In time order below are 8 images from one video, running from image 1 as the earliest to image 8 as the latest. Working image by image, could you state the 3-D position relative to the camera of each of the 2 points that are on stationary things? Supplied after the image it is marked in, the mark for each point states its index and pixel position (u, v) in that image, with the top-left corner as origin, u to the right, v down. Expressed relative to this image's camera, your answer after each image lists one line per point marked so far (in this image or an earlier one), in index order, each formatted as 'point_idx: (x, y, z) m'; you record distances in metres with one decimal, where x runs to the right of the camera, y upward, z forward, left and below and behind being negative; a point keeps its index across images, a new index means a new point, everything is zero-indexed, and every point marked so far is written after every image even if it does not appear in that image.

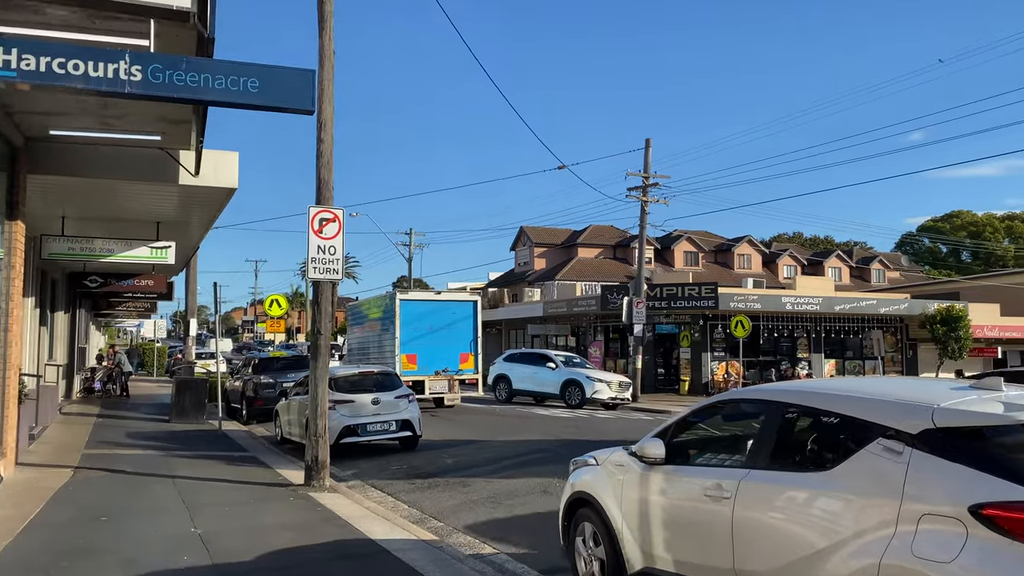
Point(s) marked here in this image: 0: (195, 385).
0: (-6.8, -2.1, +18.1) m
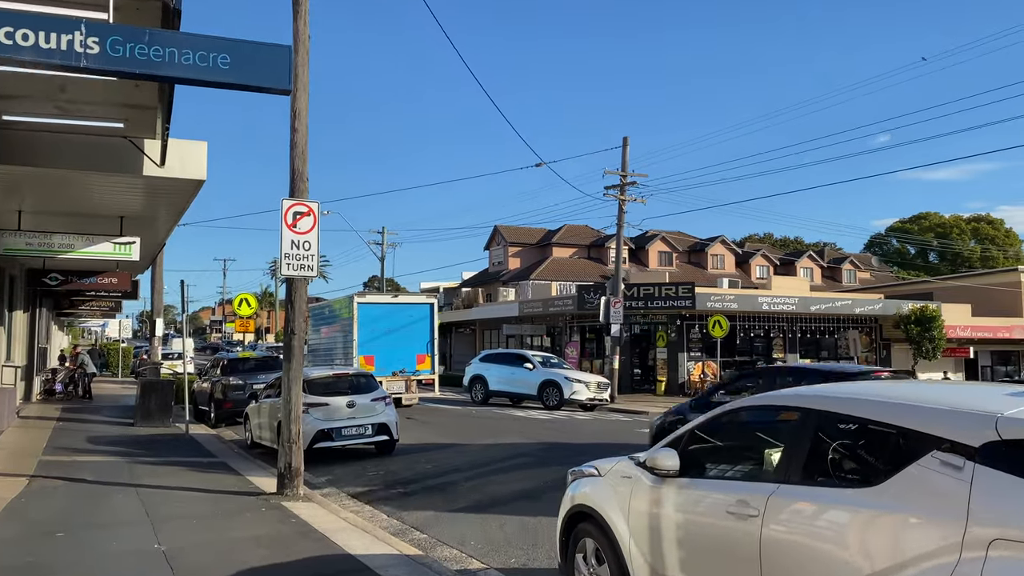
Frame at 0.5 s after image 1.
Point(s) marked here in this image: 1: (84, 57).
0: (-7.2, -2.0, +17.4) m
1: (-3.0, +1.6, +6.0) m
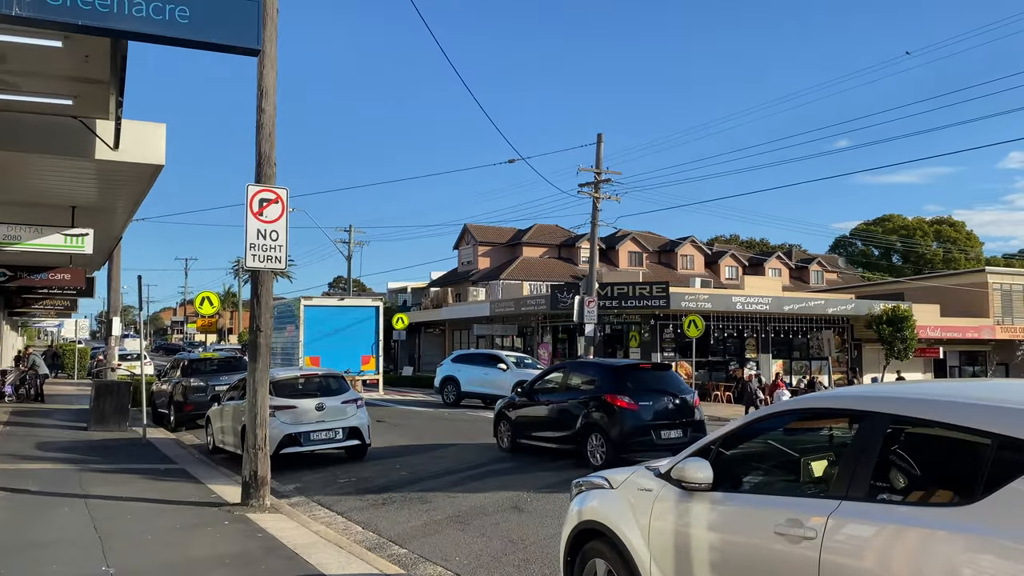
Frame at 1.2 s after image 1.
0: (-7.7, -2.0, +16.5) m
1: (-3.1, +1.7, +5.3) m
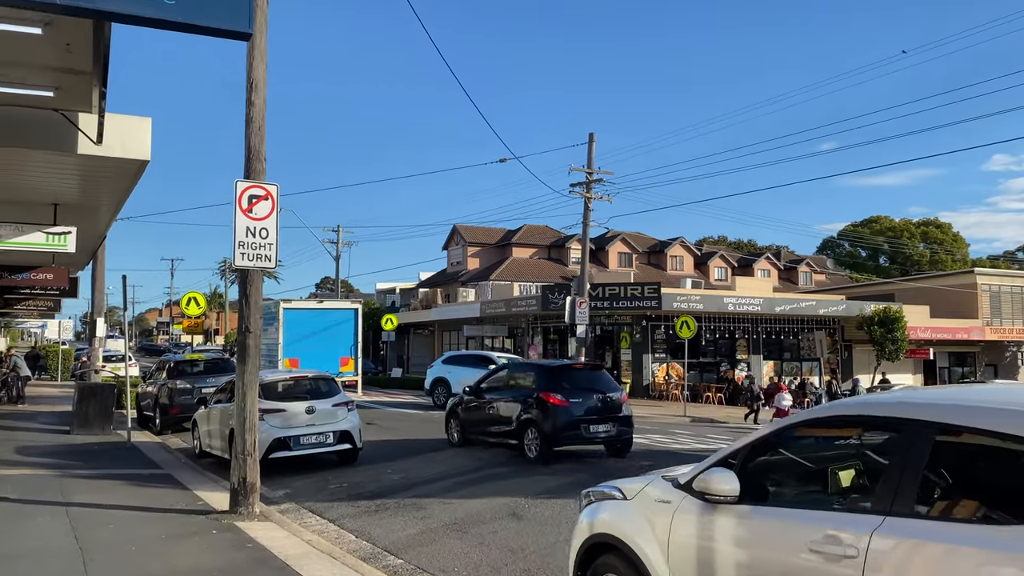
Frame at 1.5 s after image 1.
0: (-7.8, -2.0, +16.1) m
1: (-3.0, +1.7, +5.0) m
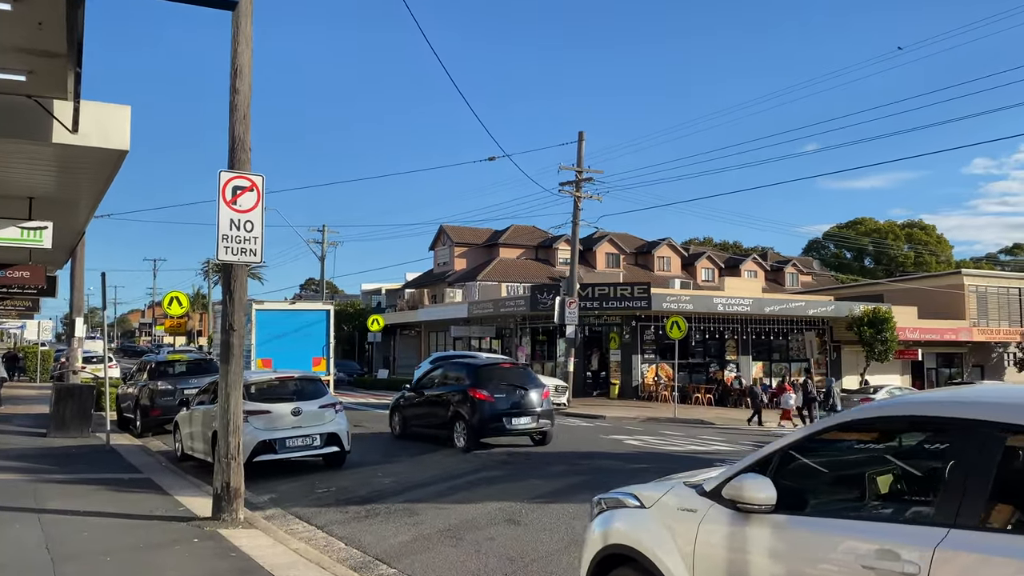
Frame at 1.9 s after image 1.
0: (-8.0, -1.9, +15.6) m
1: (-3.0, +1.8, +4.6) m
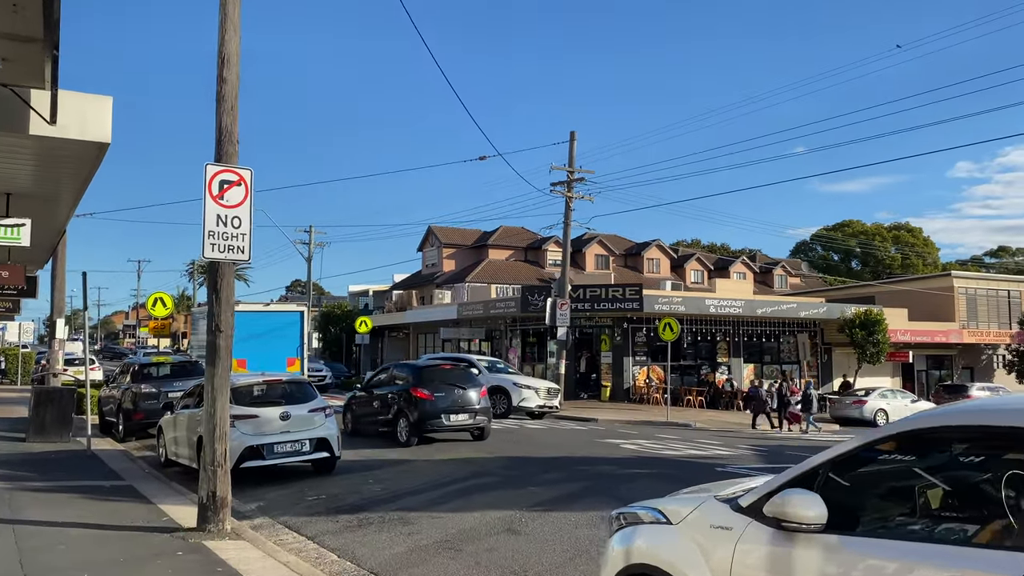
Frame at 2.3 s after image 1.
0: (-8.1, -2.0, +15.2) m
1: (-2.9, +1.8, +4.2) m
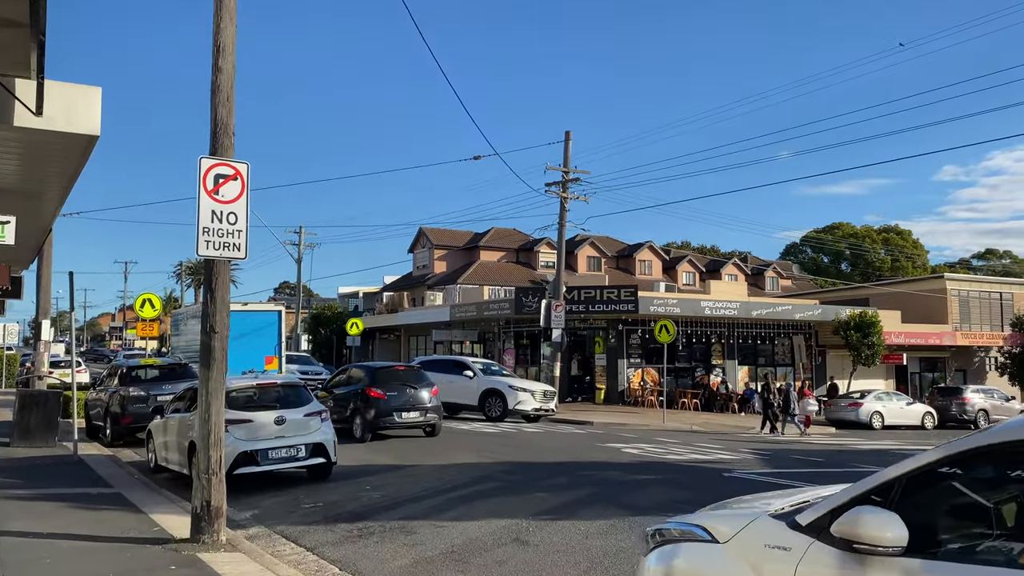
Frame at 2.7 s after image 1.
0: (-8.1, -2.0, +14.7) m
1: (-2.8, +1.8, +3.9) m
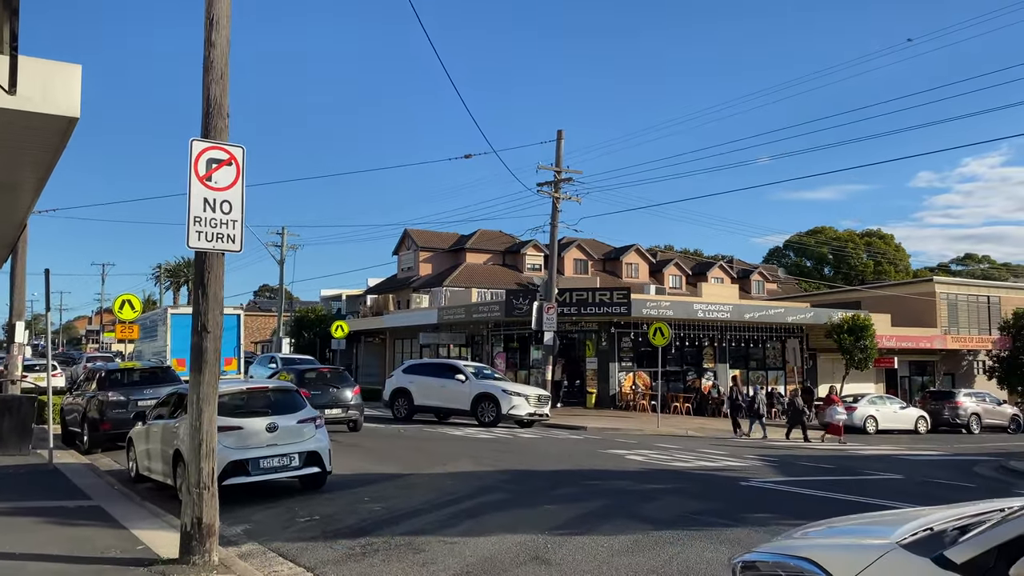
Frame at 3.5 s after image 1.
0: (-8.1, -1.9, +14.0) m
1: (-2.6, +1.9, +3.2) m
